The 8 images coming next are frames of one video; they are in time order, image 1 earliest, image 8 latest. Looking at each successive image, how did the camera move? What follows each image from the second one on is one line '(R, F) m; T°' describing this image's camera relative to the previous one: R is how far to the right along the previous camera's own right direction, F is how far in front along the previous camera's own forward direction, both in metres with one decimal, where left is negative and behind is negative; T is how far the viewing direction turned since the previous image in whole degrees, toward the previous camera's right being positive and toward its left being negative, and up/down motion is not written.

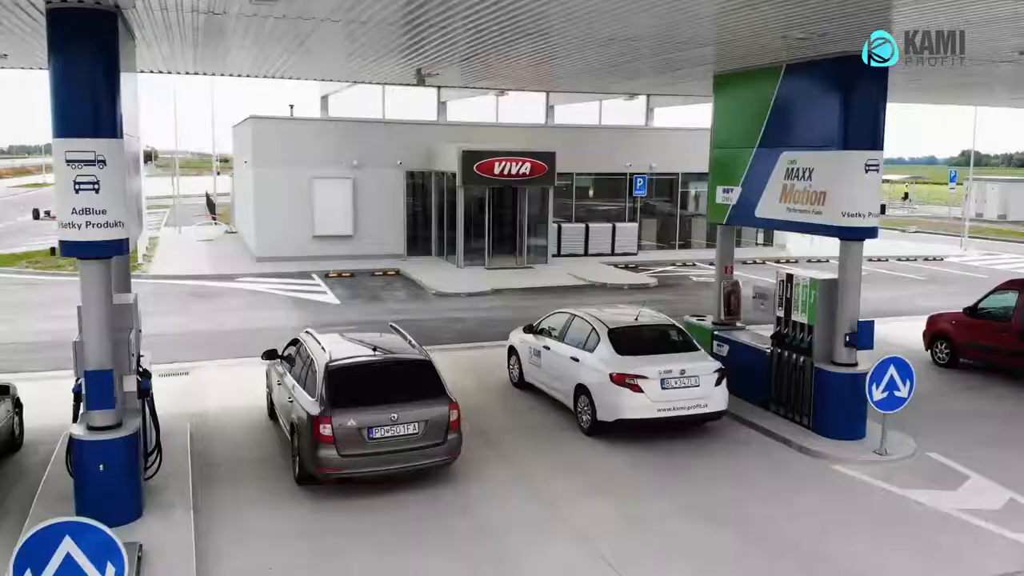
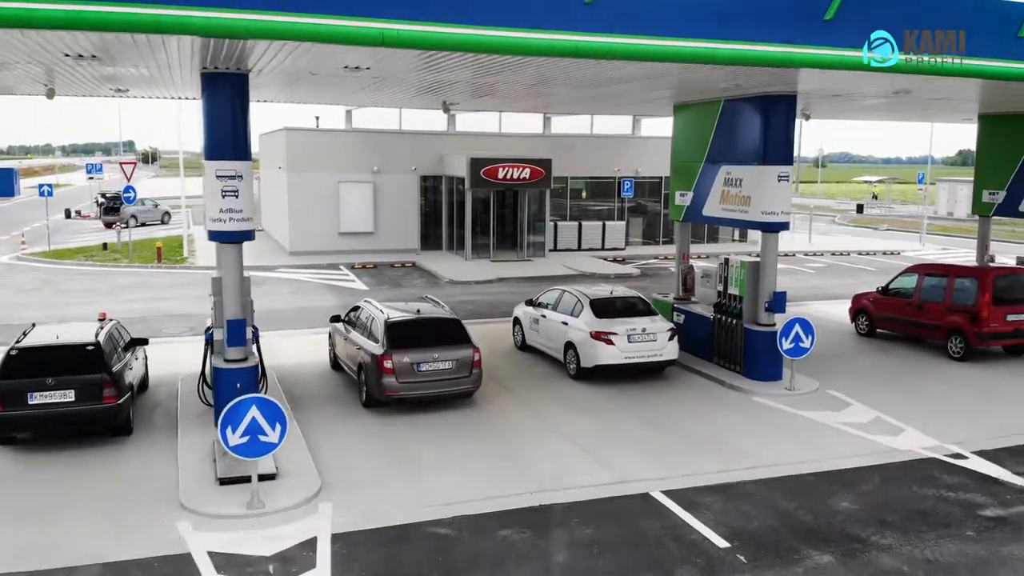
(-0.1, -3.1) m; 0°
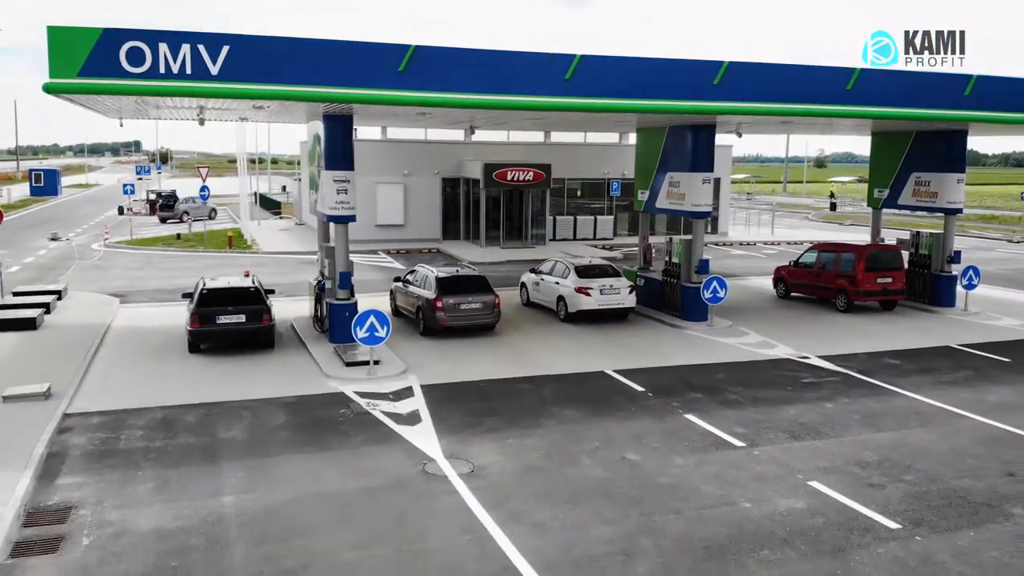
(-0.1, -5.5) m; 0°
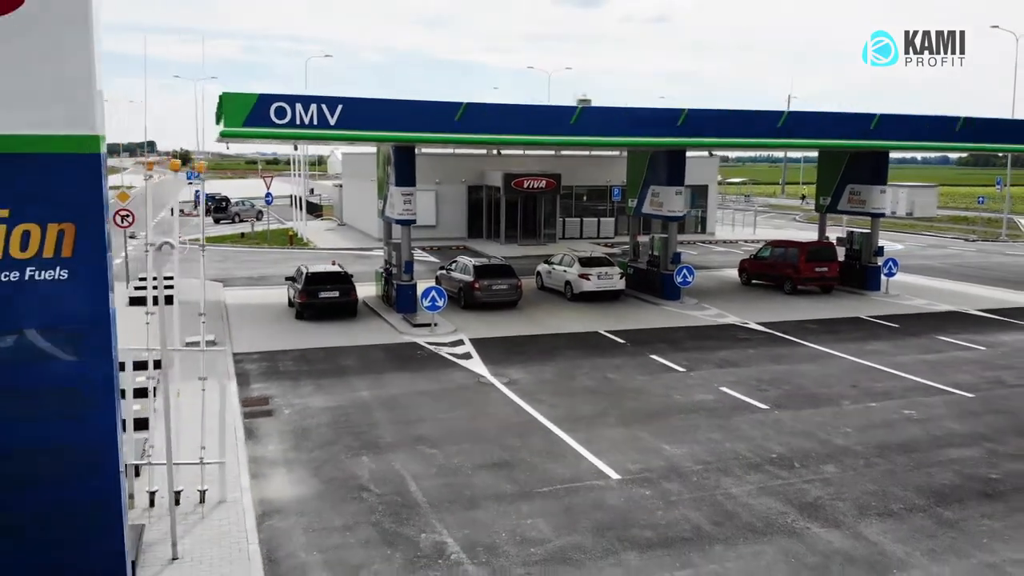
(-0.3, -5.6) m; -1°
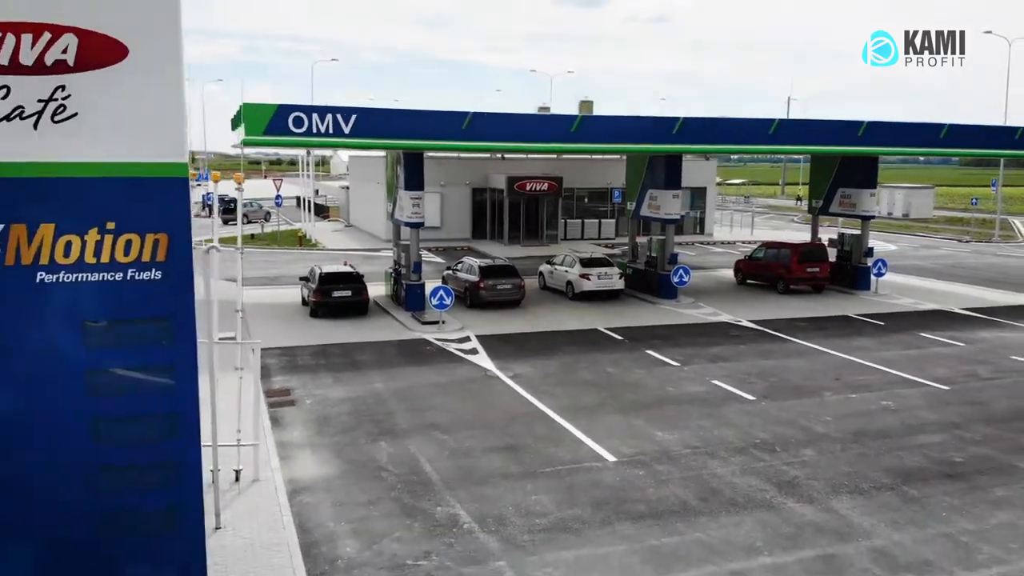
(-0.1, -1.0) m; 0°
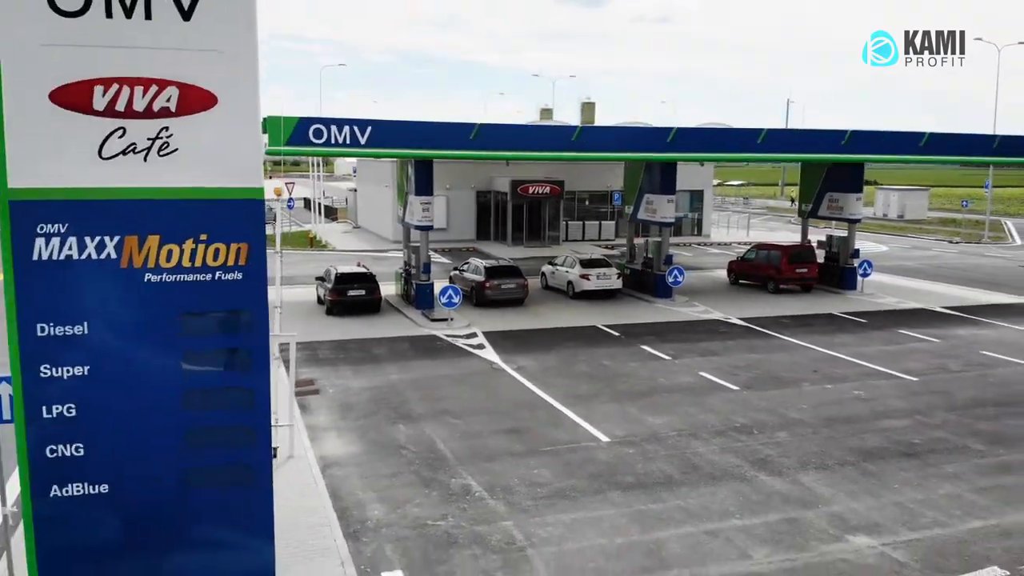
(-0.1, -1.4) m; 0°
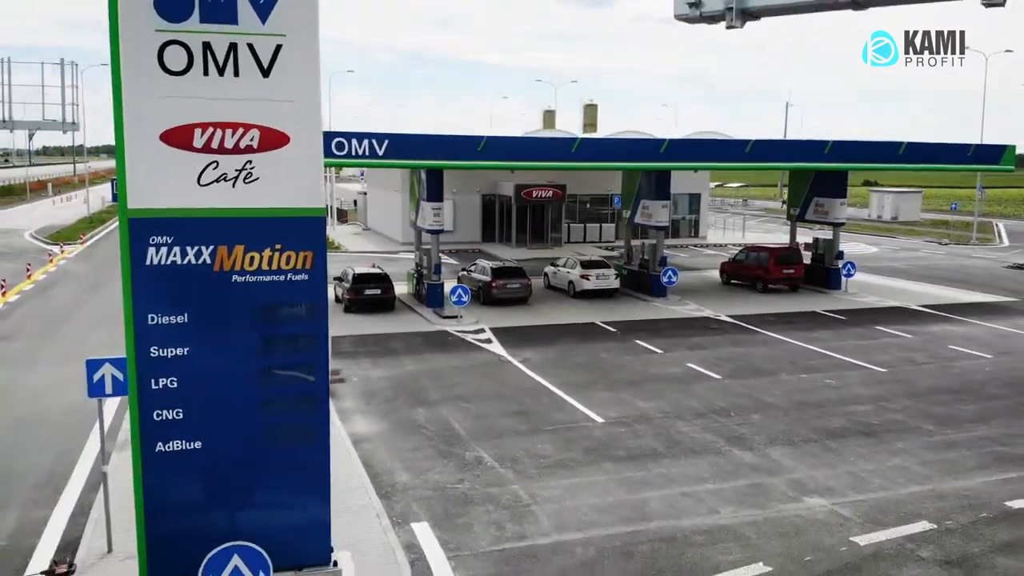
(-0.1, -1.8) m; 0°
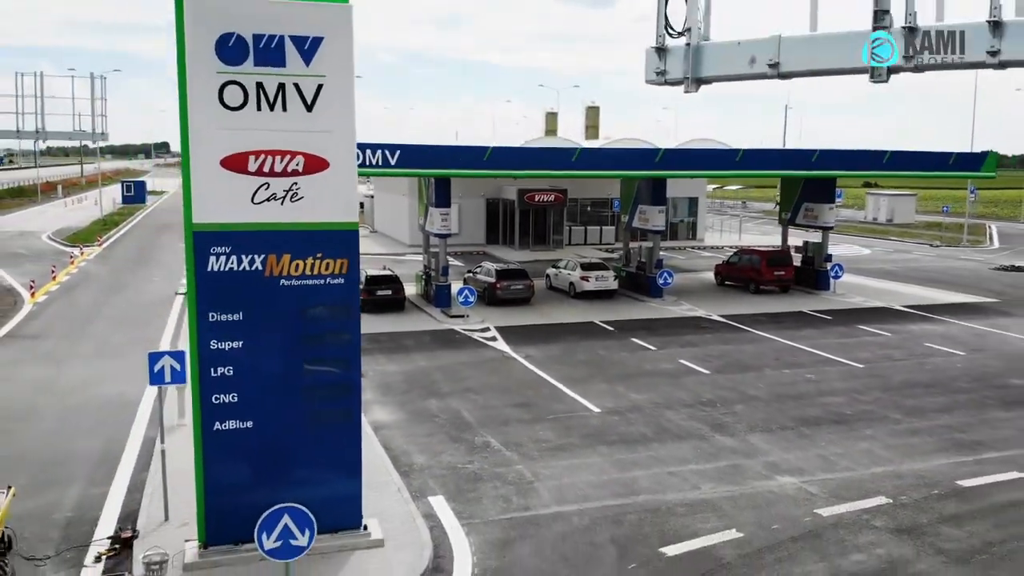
(-0.1, -1.5) m; 0°
